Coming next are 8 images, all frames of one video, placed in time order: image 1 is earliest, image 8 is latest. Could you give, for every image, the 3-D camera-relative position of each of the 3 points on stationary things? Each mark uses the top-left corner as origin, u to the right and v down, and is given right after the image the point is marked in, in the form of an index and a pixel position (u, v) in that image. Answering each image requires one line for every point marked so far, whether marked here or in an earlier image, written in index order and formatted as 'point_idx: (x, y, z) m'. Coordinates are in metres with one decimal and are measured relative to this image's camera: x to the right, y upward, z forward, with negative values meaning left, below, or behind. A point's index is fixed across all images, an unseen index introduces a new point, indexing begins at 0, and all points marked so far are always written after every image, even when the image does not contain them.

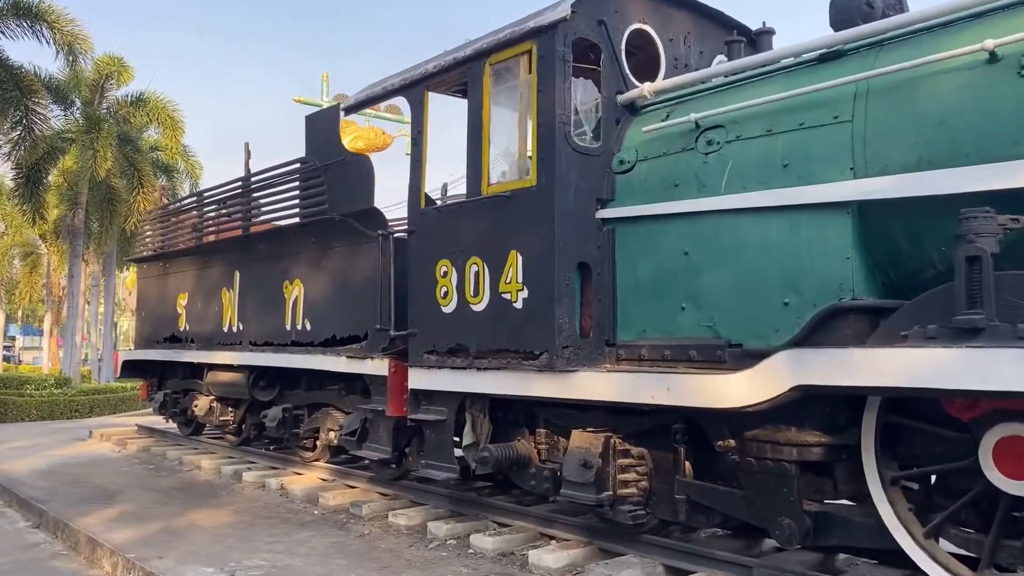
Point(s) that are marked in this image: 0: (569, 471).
0: (+0.4, -1.2, +5.3) m
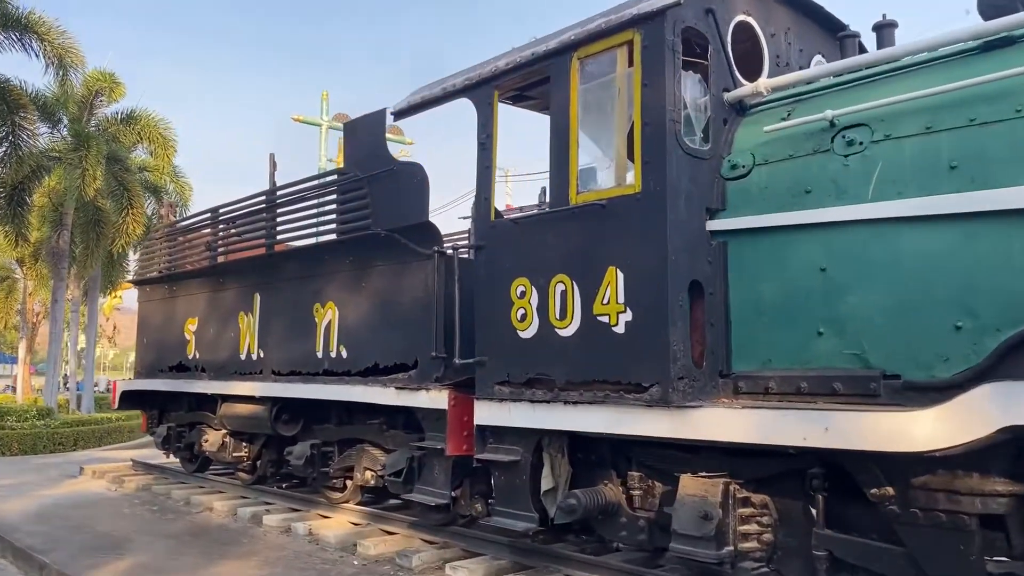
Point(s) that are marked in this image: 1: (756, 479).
0: (+0.9, -1.3, +4.6) m
1: (+1.4, -1.1, +4.7) m
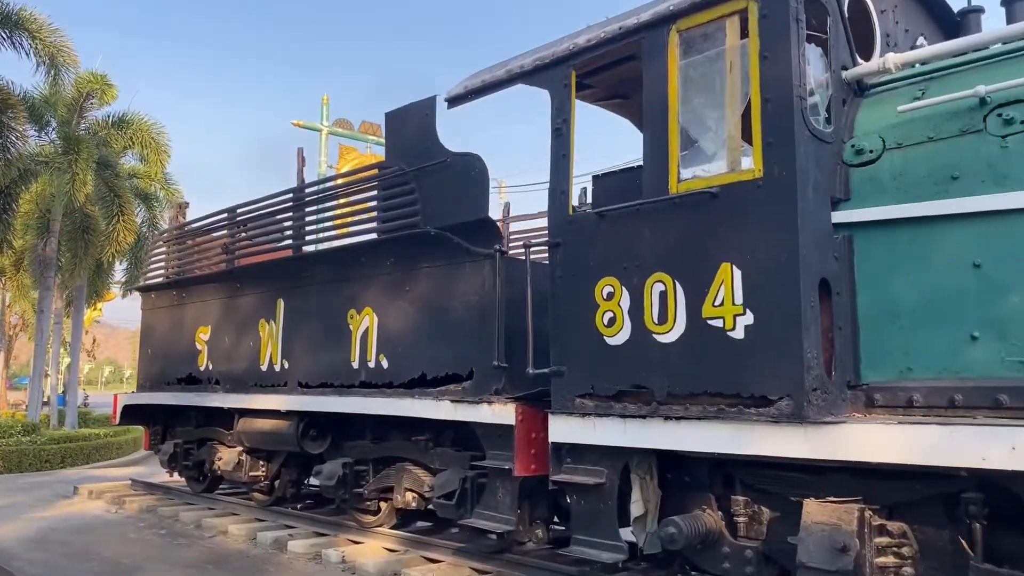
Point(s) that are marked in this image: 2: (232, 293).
0: (+1.4, -1.3, +4.0) m
1: (+1.9, -1.1, +4.1) m
2: (-2.9, 0.0, +8.6) m
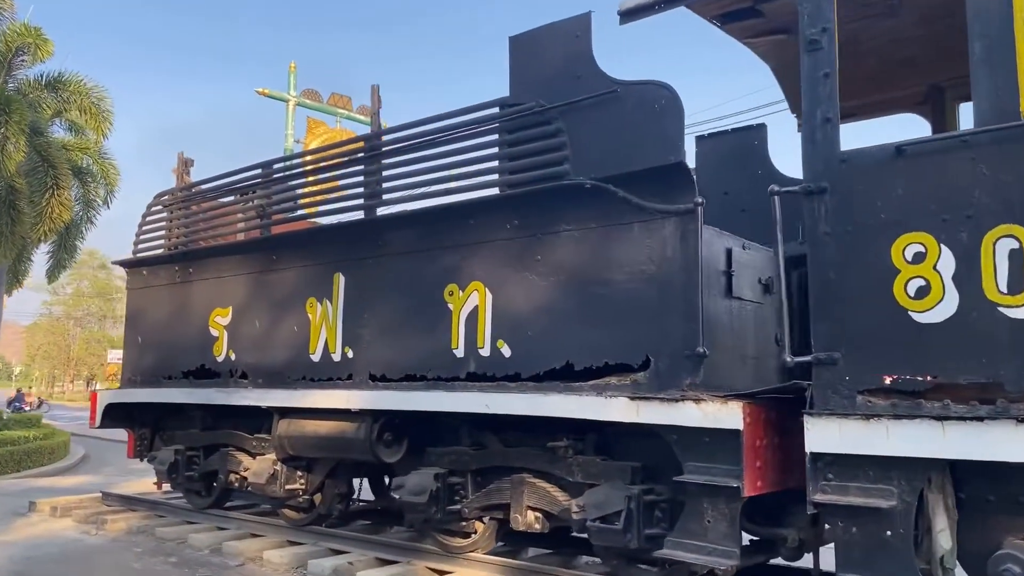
0: (+2.7, -1.1, +3.0) m
1: (+3.1, -0.9, +3.1) m
2: (-2.1, +0.2, +7.0) m
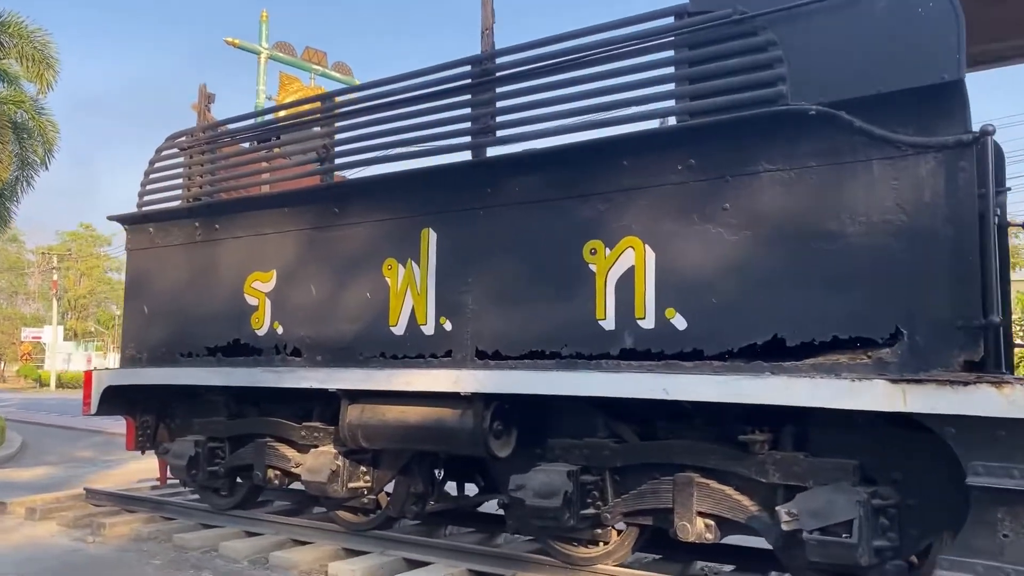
0: (+3.7, -1.0, +2.2) m
1: (+4.2, -0.8, +2.4) m
2: (-1.3, +0.5, +5.8) m
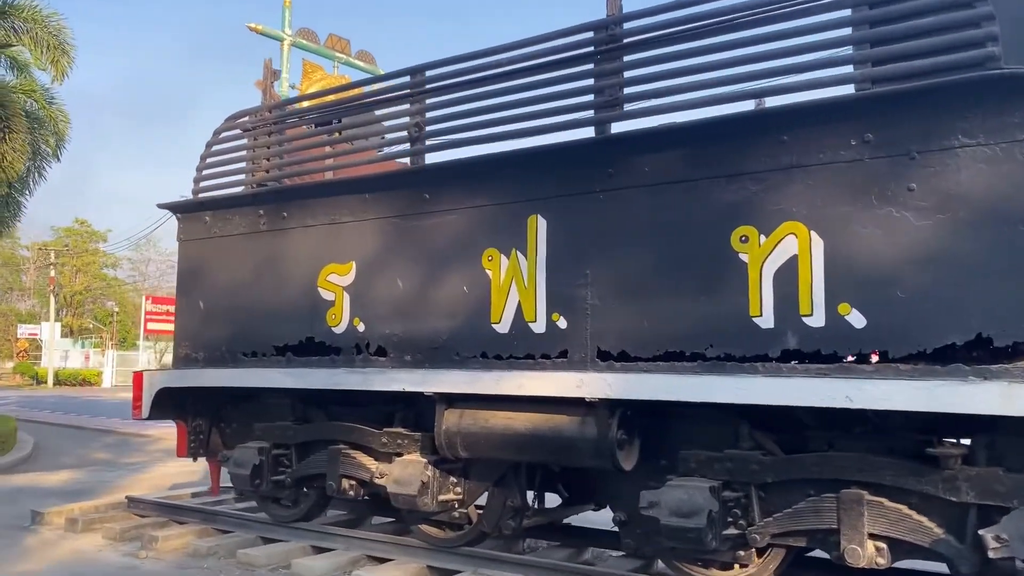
0: (+4.4, -1.0, +1.7) m
1: (+4.9, -0.7, +1.9) m
2: (-0.7, +0.5, +5.3) m
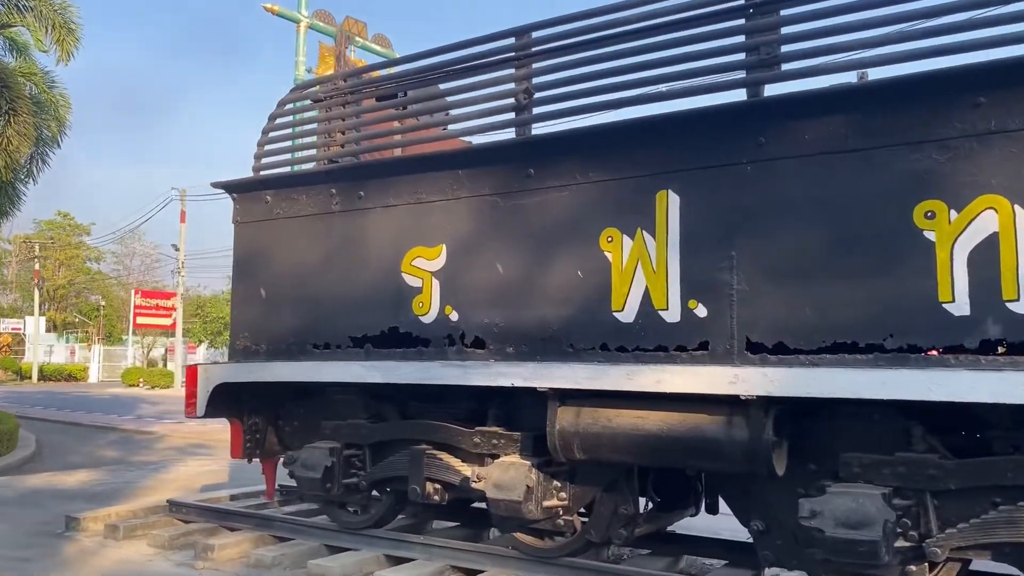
0: (+5.2, -0.9, +1.3) m
1: (+5.6, -0.7, +1.5) m
2: (0.0, +0.6, +4.8) m
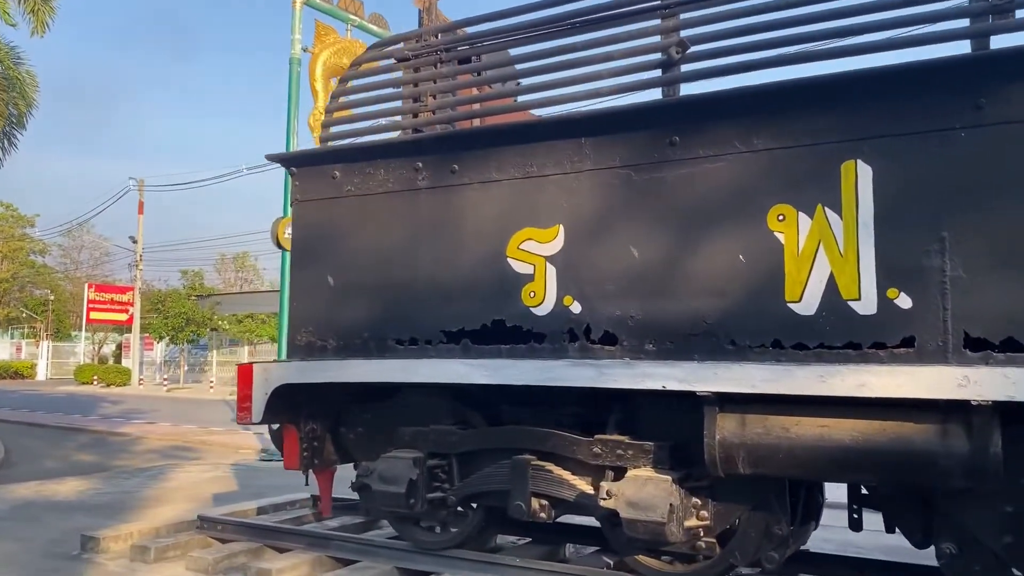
0: (+6.0, -0.9, +1.0) m
1: (+6.4, -0.7, +1.2) m
2: (+0.7, +0.7, +4.1) m
